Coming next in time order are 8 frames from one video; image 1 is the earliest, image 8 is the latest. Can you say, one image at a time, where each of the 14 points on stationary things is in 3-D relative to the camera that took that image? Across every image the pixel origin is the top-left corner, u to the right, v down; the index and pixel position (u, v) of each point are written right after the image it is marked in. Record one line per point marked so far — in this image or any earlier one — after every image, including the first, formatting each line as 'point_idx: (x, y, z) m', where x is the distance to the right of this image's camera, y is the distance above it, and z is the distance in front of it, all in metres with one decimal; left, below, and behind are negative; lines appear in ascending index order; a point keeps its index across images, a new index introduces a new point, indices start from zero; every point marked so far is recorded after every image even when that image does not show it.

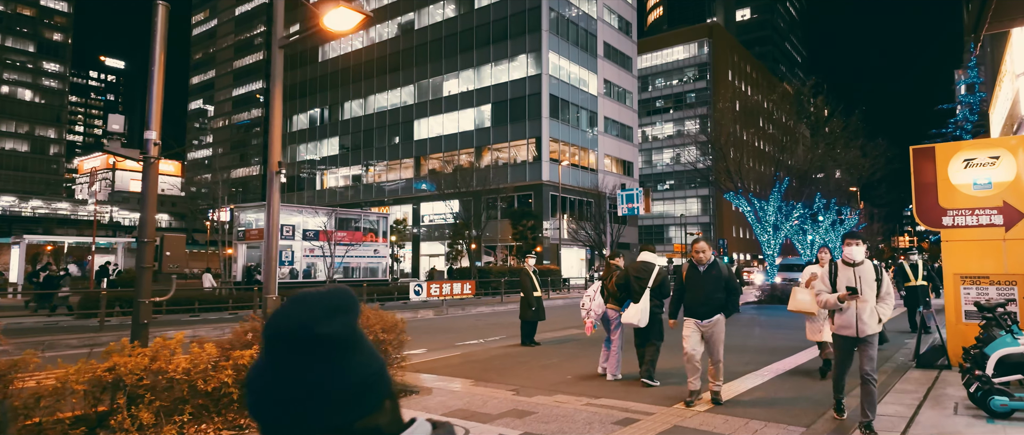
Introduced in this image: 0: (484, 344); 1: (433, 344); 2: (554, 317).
0: (-0.5, -1.9, +9.1) m
1: (-1.2, -1.9, +9.0) m
2: (+1.0, -2.8, +16.5) m
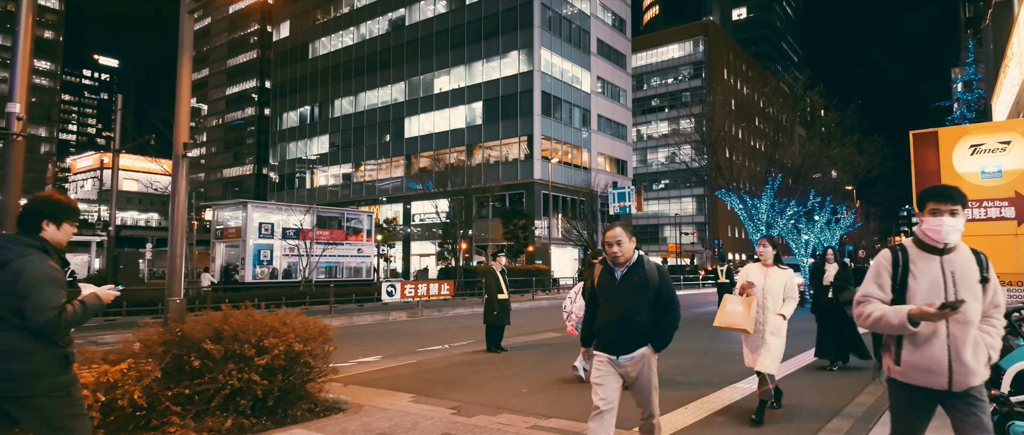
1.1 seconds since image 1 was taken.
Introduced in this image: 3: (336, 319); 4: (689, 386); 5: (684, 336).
0: (-1.0, -1.8, +8.4) m
1: (-1.7, -1.8, +8.3) m
2: (+0.5, -2.7, +15.8) m
3: (-3.8, -2.2, +12.9) m
4: (+2.1, -2.1, +7.3) m
5: (+3.4, -2.4, +12.3) m
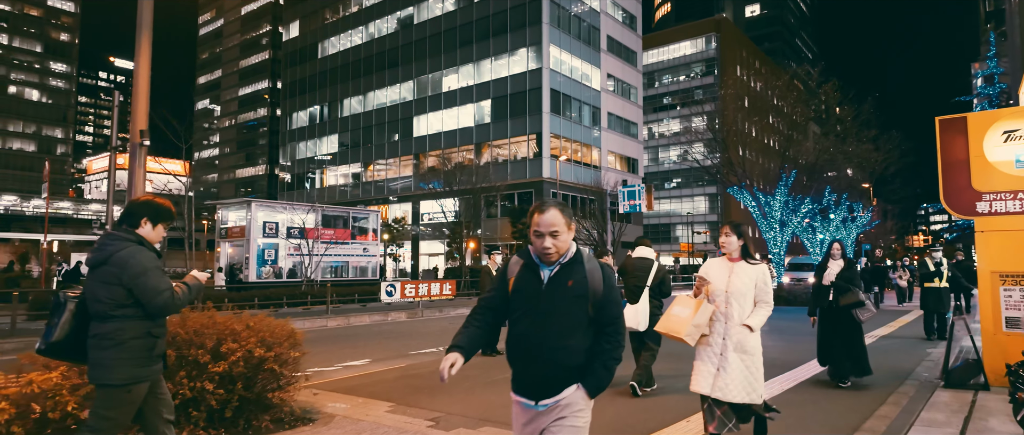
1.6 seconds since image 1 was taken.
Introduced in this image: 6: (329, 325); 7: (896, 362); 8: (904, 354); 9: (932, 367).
0: (-1.0, -1.8, +8.0) m
1: (-1.7, -1.8, +7.9) m
2: (+0.7, -2.6, +15.4) m
3: (-3.7, -2.1, +12.5) m
4: (+2.1, -2.0, +6.8) m
5: (+3.5, -2.4, +11.8) m
6: (-3.8, -2.2, +12.4) m
7: (+4.6, -1.8, +7.2) m
8: (+5.0, -1.8, +7.6) m
9: (+4.8, -1.7, +6.9) m
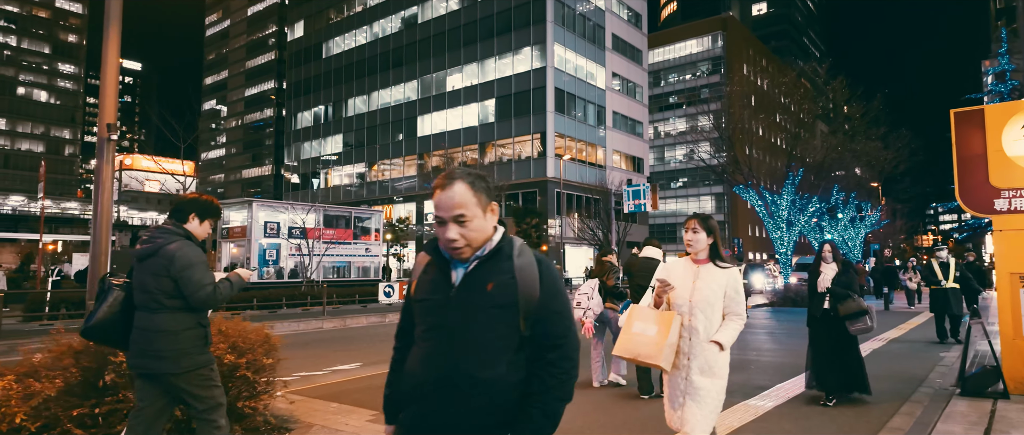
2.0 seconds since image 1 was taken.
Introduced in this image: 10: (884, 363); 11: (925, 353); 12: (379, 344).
0: (-1.1, -1.8, +7.7) m
1: (-1.8, -1.8, +7.7) m
2: (+0.7, -2.6, +15.2) m
3: (-3.7, -2.1, +12.3) m
4: (+2.0, -2.0, +6.6) m
5: (+3.5, -2.3, +11.5) m
6: (-3.8, -2.2, +12.2) m
7: (+4.6, -1.8, +6.9) m
8: (+4.9, -1.8, +7.3) m
9: (+4.8, -1.7, +6.6) m
10: (+4.4, -1.8, +7.1) m
11: (+5.3, -1.8, +7.7) m
12: (-2.1, -2.0, +9.4) m
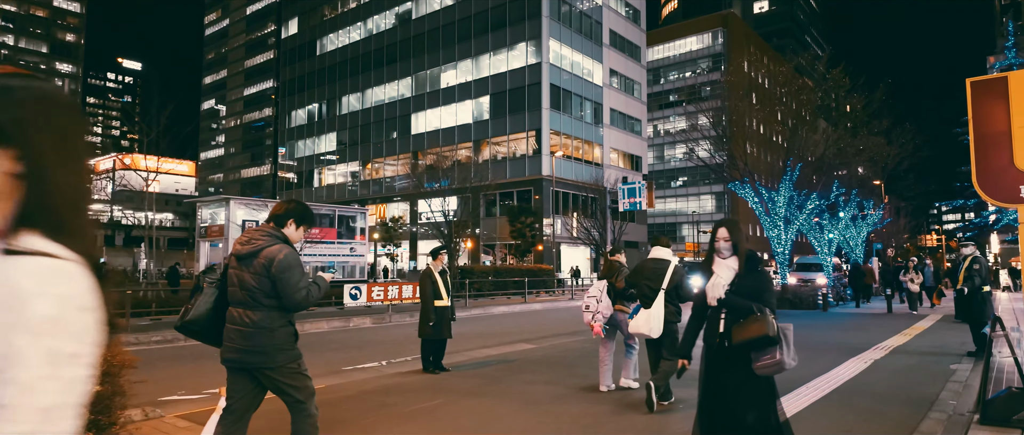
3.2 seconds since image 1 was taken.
0: (-1.6, -1.7, +6.9) m
1: (-2.3, -1.7, +6.9) m
2: (+0.2, -2.6, +14.3) m
3: (-4.2, -2.1, +11.5) m
4: (+1.5, -1.9, +5.7) m
5: (+3.0, -2.3, +10.7) m
6: (-4.3, -2.2, +11.3) m
7: (+4.1, -1.7, +6.1) m
8: (+4.4, -1.7, +6.5) m
9: (+4.3, -1.6, +5.7) m
10: (+3.9, -1.7, +6.3) m
11: (+4.8, -1.7, +6.8) m
12: (-2.6, -1.9, +8.5) m
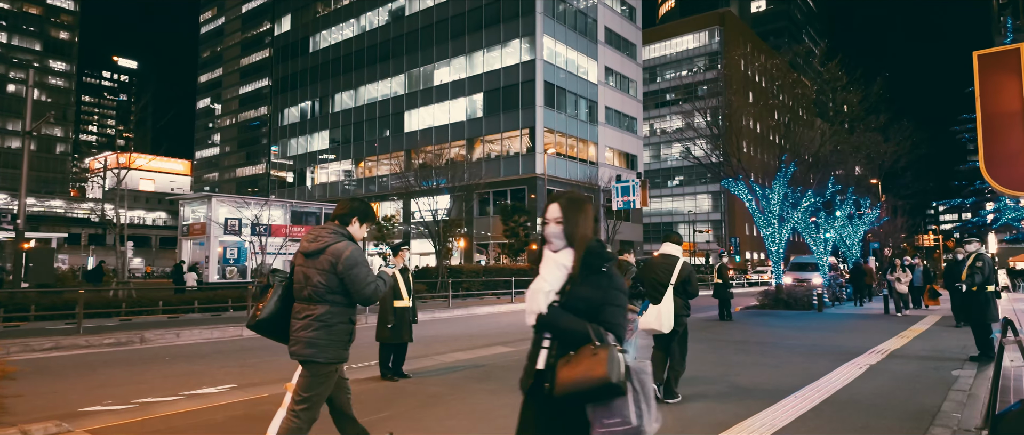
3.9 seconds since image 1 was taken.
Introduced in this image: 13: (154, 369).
0: (-1.9, -1.6, +6.4) m
1: (-2.6, -1.7, +6.4) m
2: (-0.1, -2.5, +13.8) m
3: (-4.6, -2.0, +11.0) m
4: (+1.2, -1.9, +5.2) m
5: (+2.6, -2.2, +10.2) m
6: (-4.6, -2.1, +10.8) m
7: (+3.7, -1.6, +5.6) m
8: (+4.1, -1.6, +6.0) m
9: (+3.9, -1.6, +5.2) m
10: (+3.6, -1.7, +5.8) m
11: (+4.5, -1.6, +6.4) m
12: (-2.9, -1.8, +8.0) m
13: (-4.0, -1.7, +6.5) m
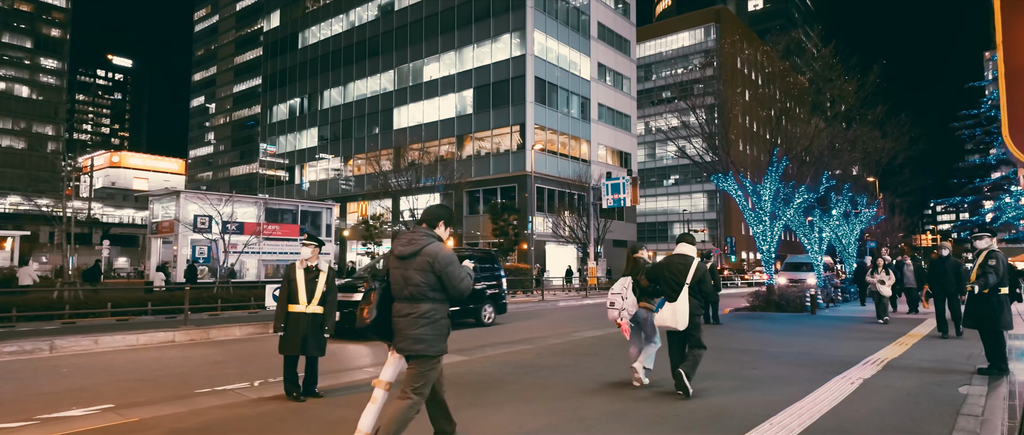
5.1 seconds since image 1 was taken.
0: (-2.5, -1.6, +5.5) m
1: (-3.2, -1.6, +5.5) m
2: (-0.7, -2.4, +13.0) m
3: (-5.2, -1.9, +10.1) m
4: (+0.6, -1.8, +4.4) m
5: (+2.1, -2.1, +9.3) m
6: (-5.2, -2.0, +10.0) m
7: (+3.2, -1.6, +4.7) m
8: (+3.5, -1.6, +5.1) m
9: (+3.4, -1.5, +4.4) m
10: (+3.0, -1.6, +4.9) m
11: (+3.9, -1.6, +5.5) m
12: (-3.5, -1.8, +7.2) m
13: (-4.5, -1.6, +5.7) m
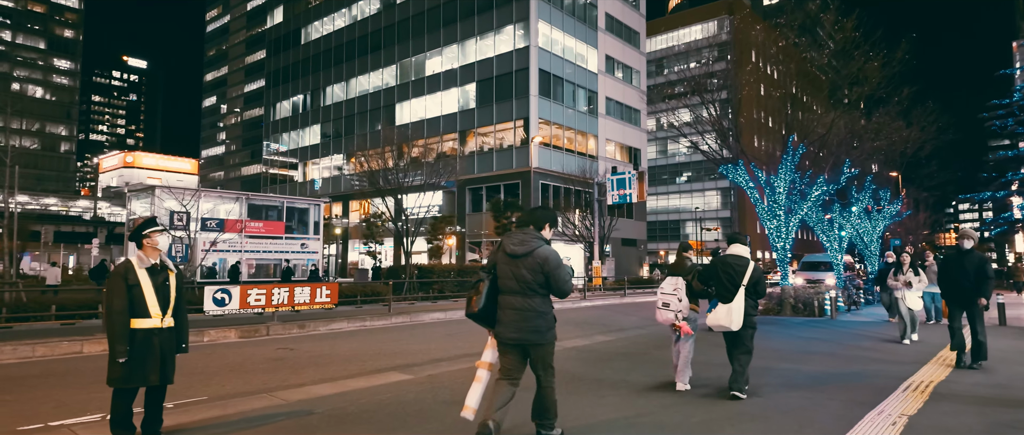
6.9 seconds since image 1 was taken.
0: (-3.0, -1.4, +4.3) m
1: (-3.7, -1.5, +4.3) m
2: (-1.1, -2.3, +11.7) m
3: (-5.6, -1.8, +8.9) m
4: (+0.1, -1.7, +3.1) m
5: (+1.6, -2.0, +8.0) m
6: (-5.6, -1.9, +8.8) m
7: (+2.6, -1.4, +3.3) m
8: (+3.0, -1.4, +3.7) m
9: (+2.8, -1.4, +3.0) m
10: (+2.5, -1.4, +3.6) m
11: (+3.4, -1.4, +4.1) m
12: (-4.0, -1.6, +5.9) m
13: (-5.0, -1.5, +4.5) m
